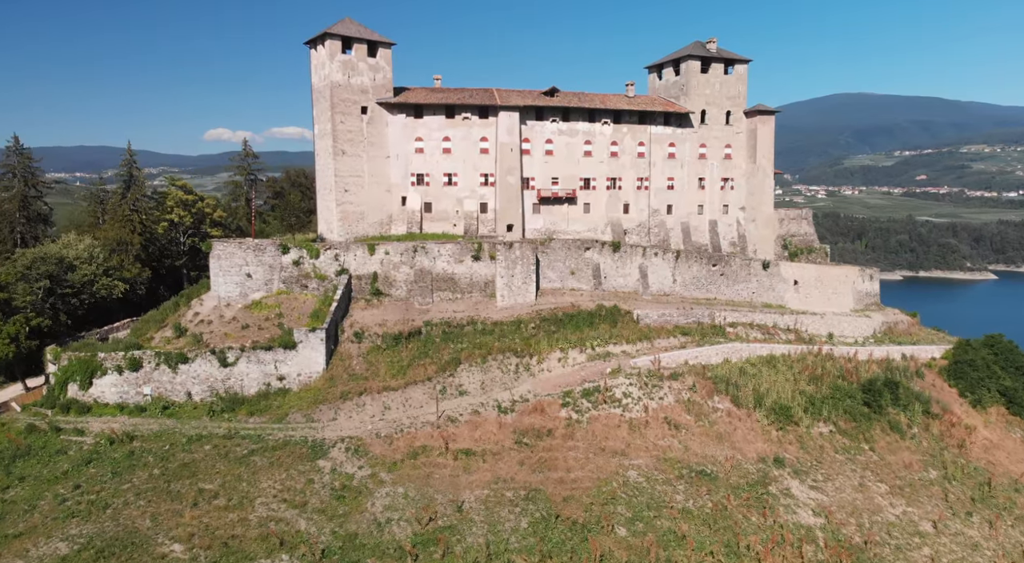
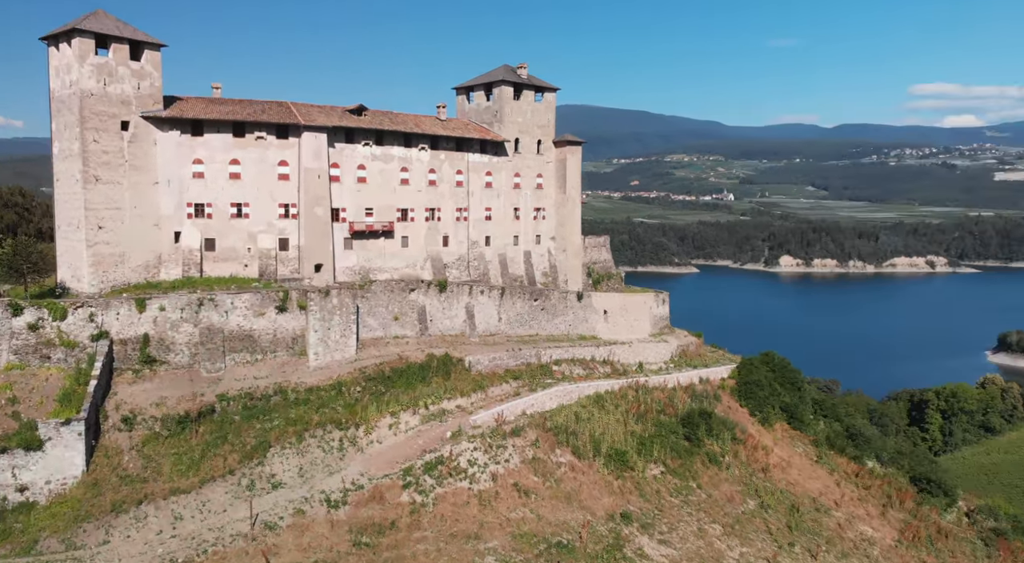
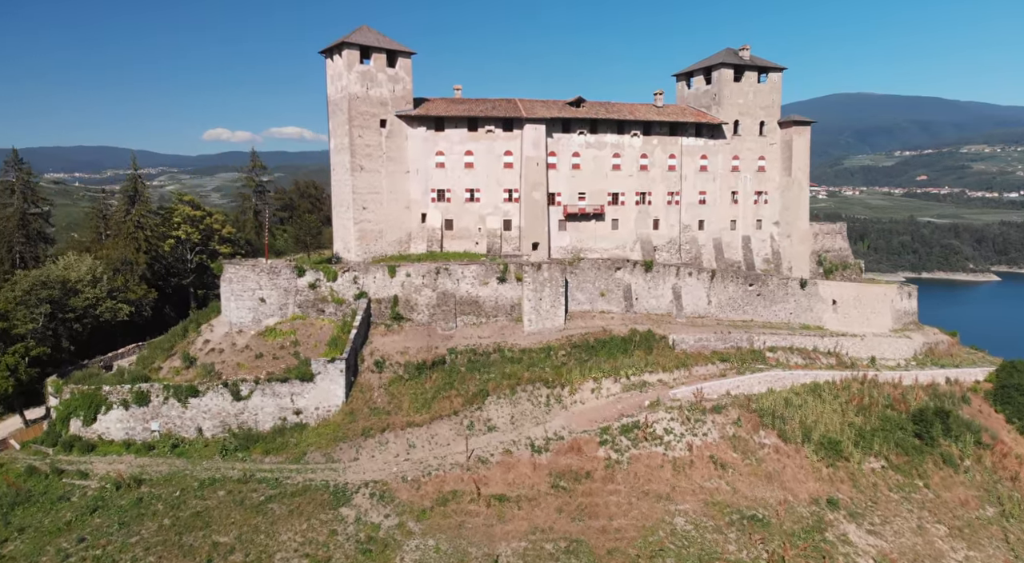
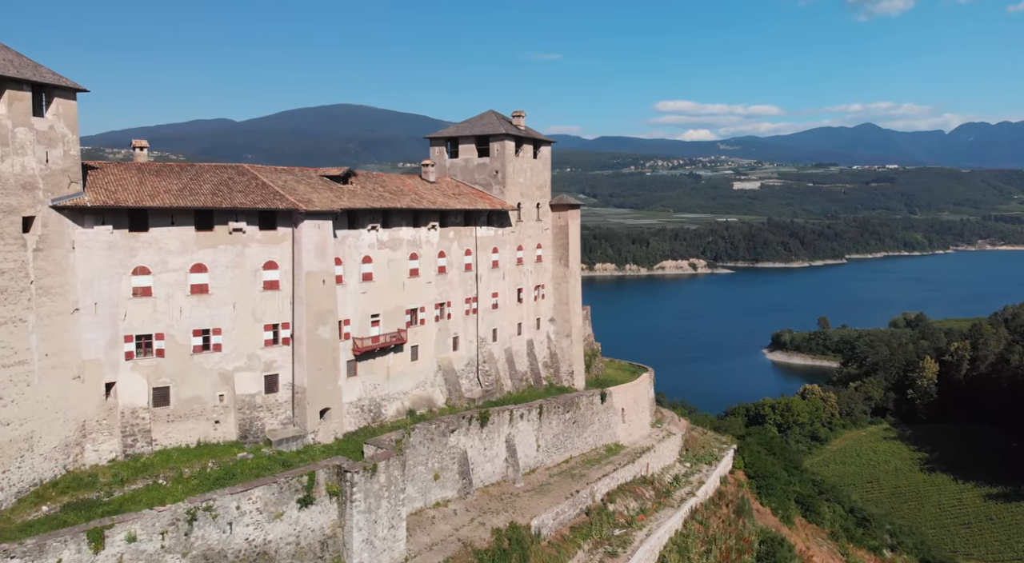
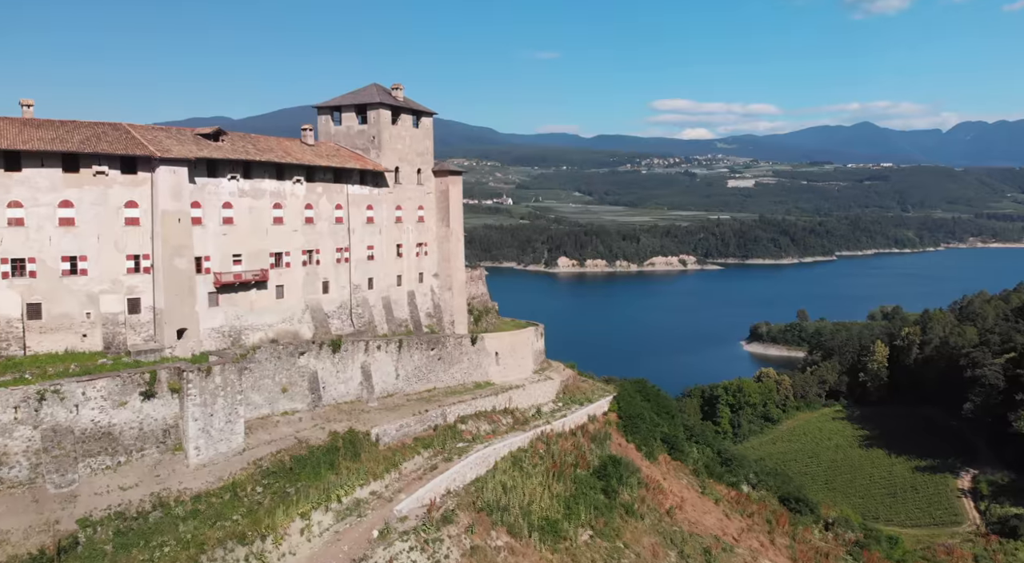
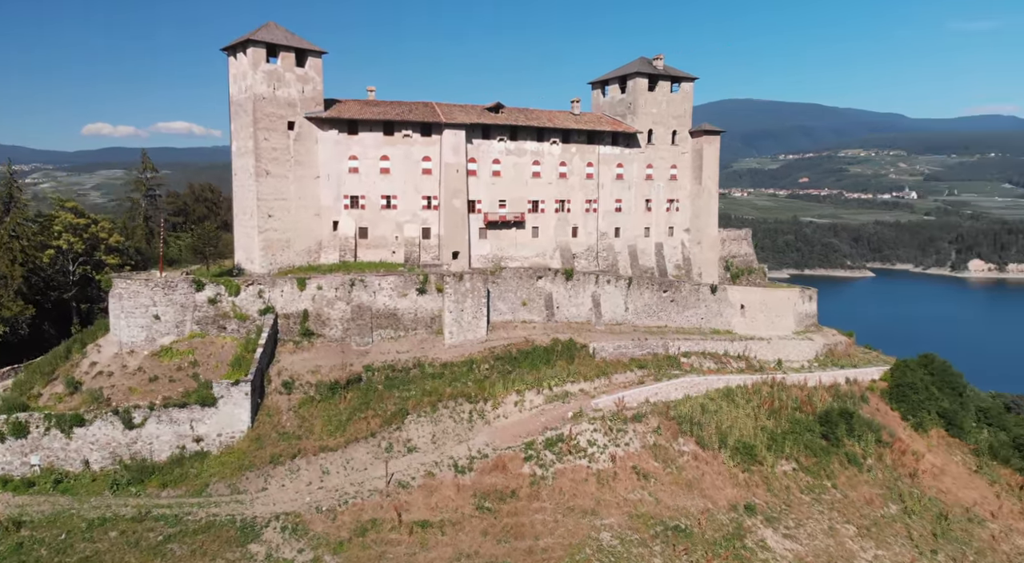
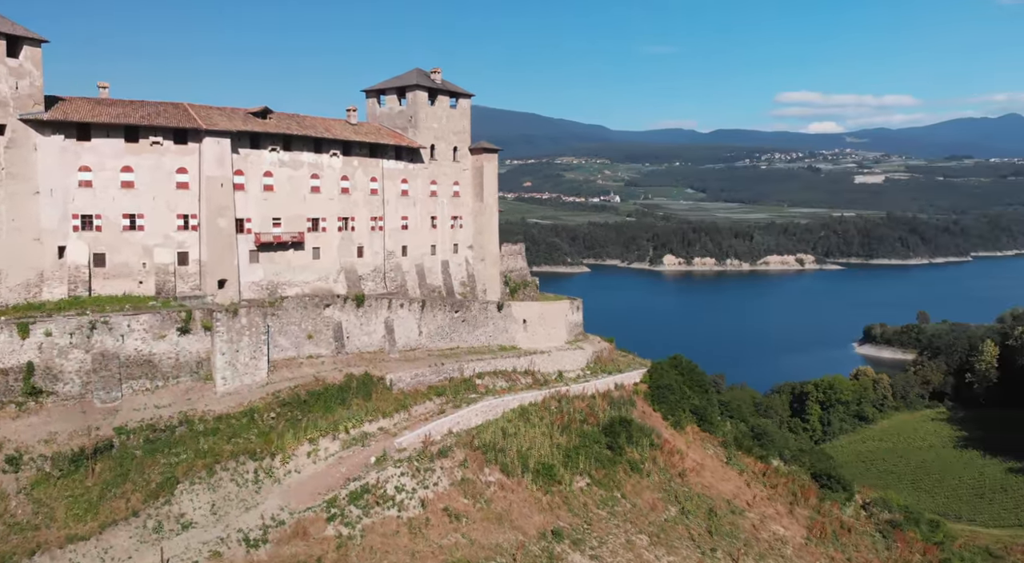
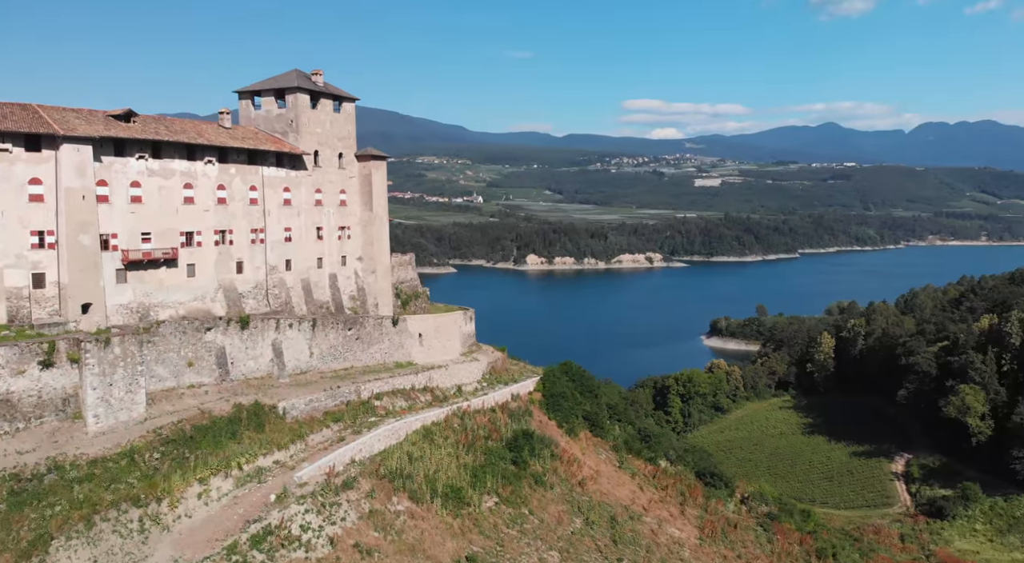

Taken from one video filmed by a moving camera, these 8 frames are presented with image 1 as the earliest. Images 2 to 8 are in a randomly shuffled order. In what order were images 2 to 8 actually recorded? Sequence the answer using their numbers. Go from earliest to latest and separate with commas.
3, 6, 2, 7, 8, 5, 4
